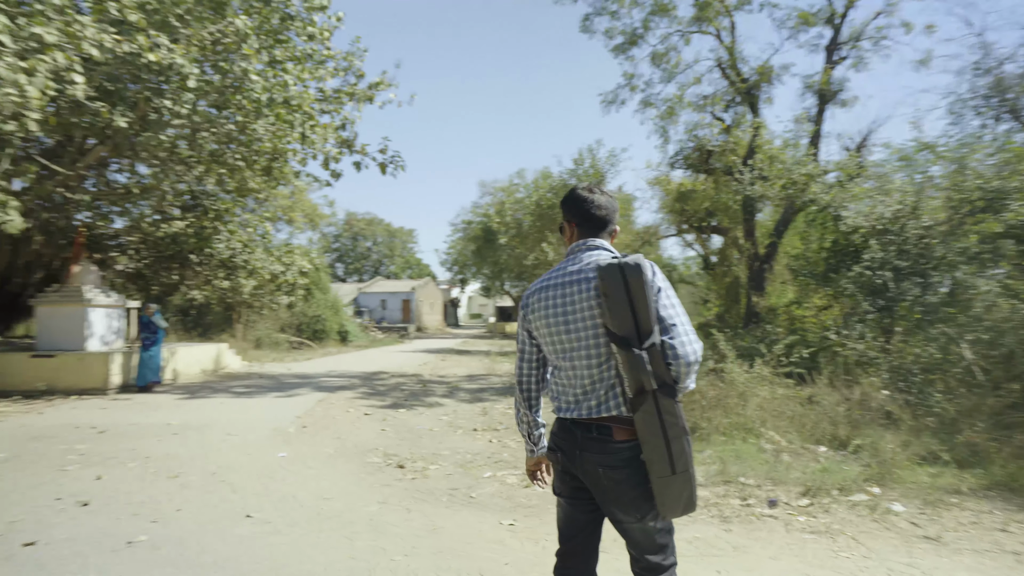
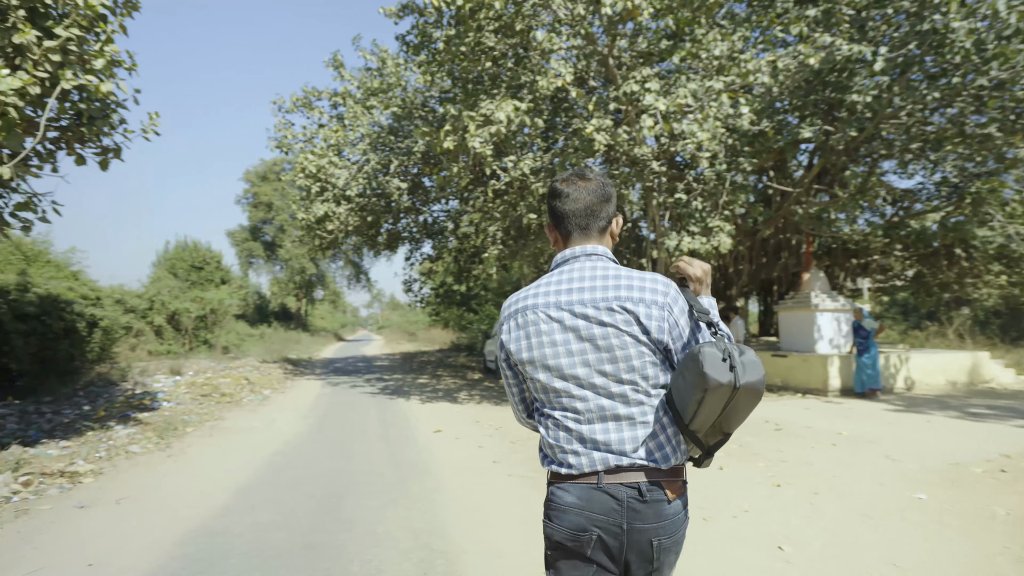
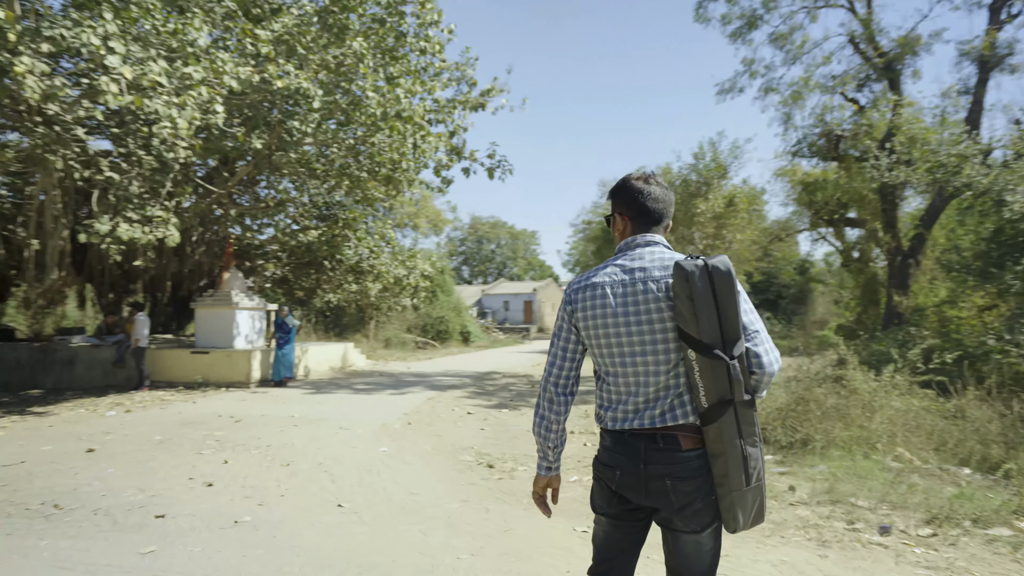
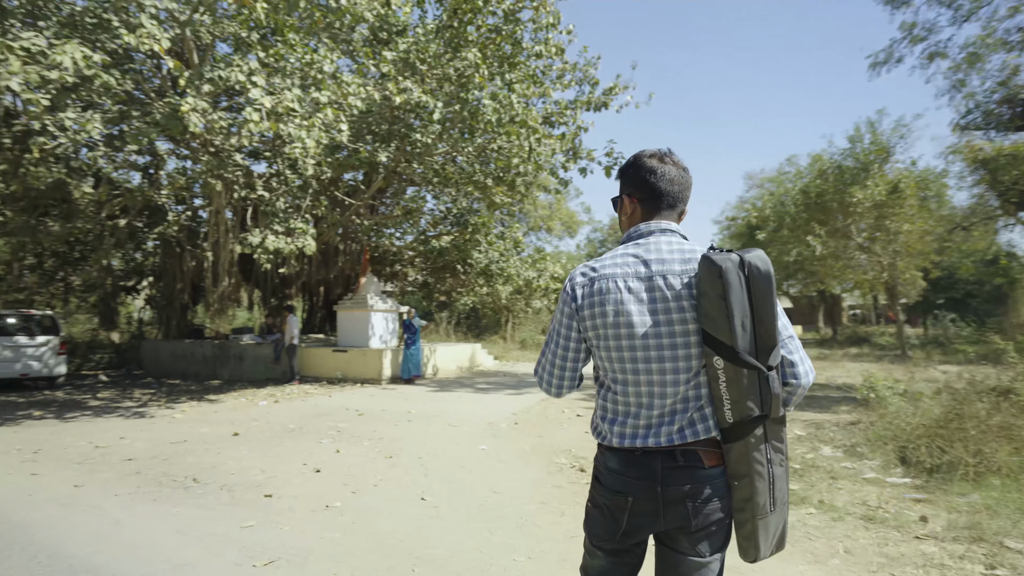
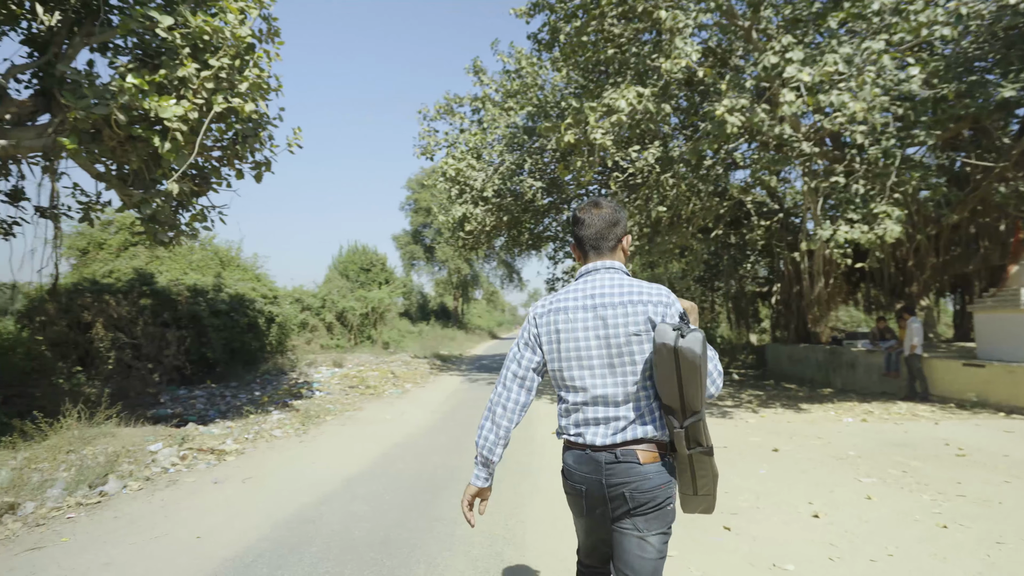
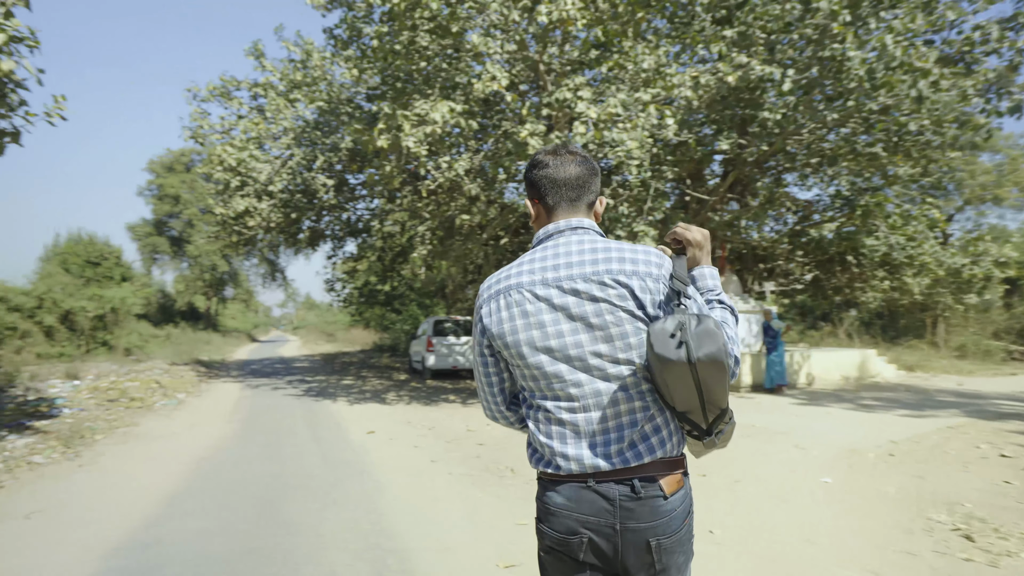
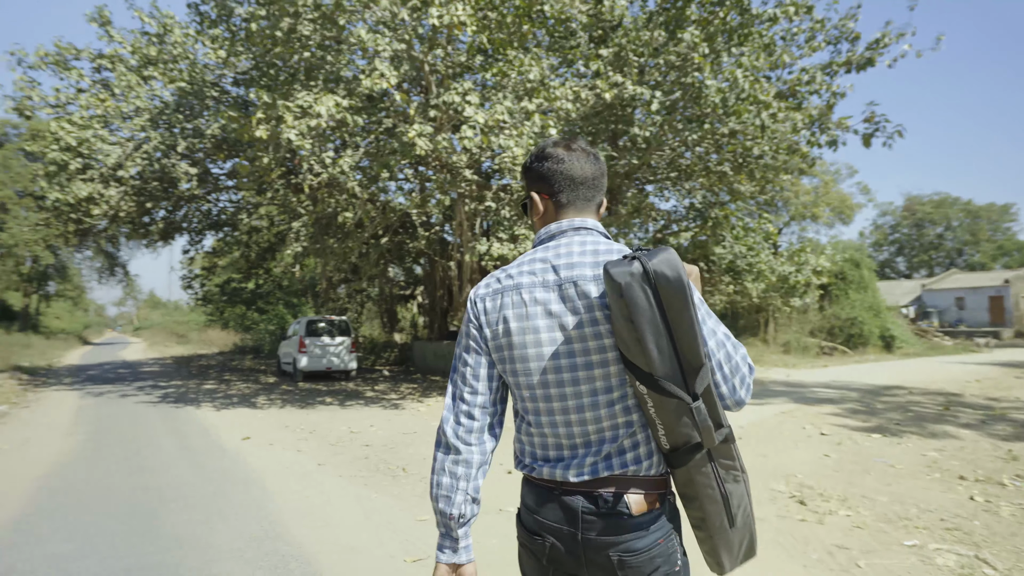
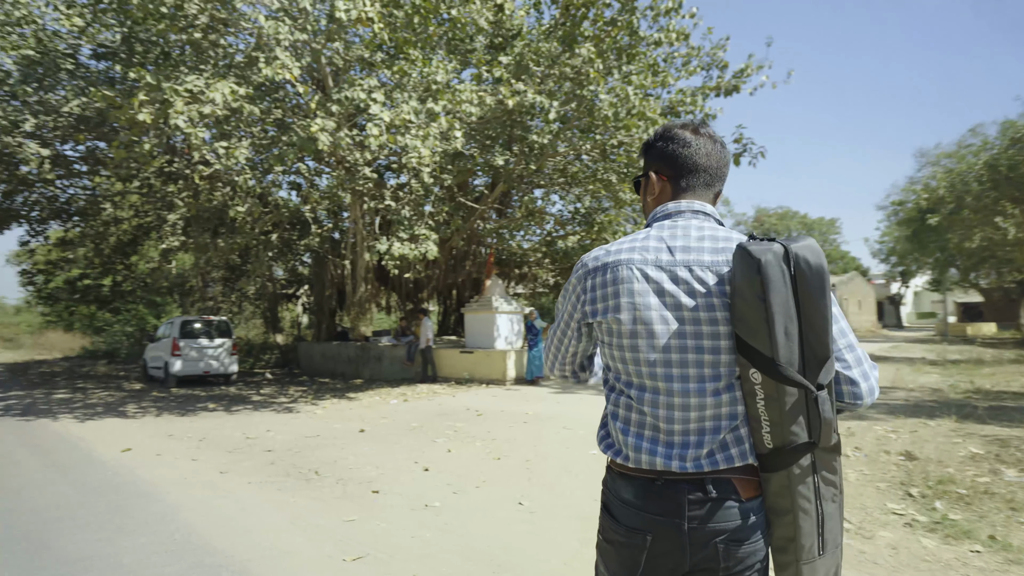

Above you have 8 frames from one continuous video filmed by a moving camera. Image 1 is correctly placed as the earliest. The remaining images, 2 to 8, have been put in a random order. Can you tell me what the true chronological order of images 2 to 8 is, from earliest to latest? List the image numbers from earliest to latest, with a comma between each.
3, 4, 8, 7, 6, 2, 5
